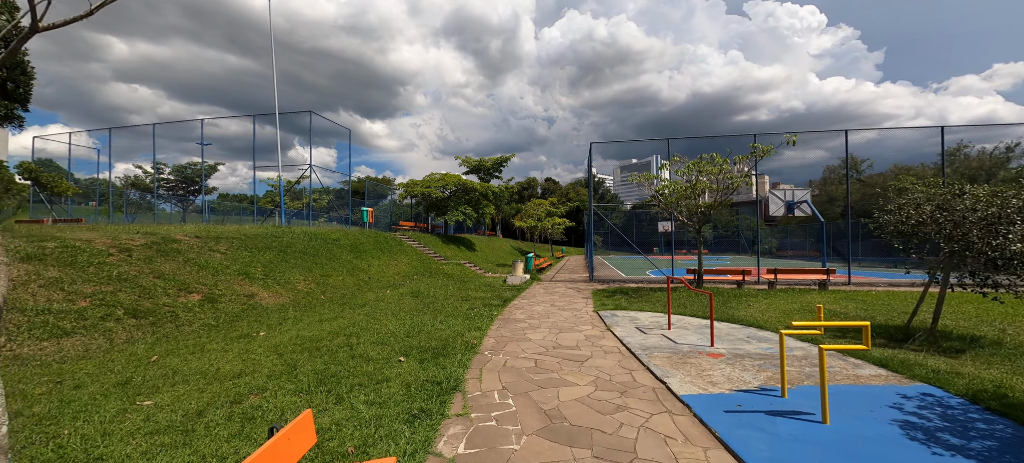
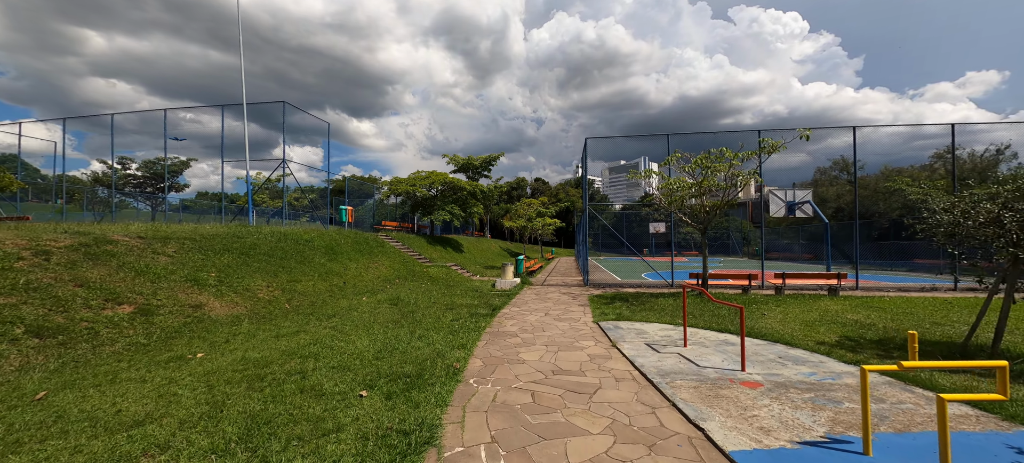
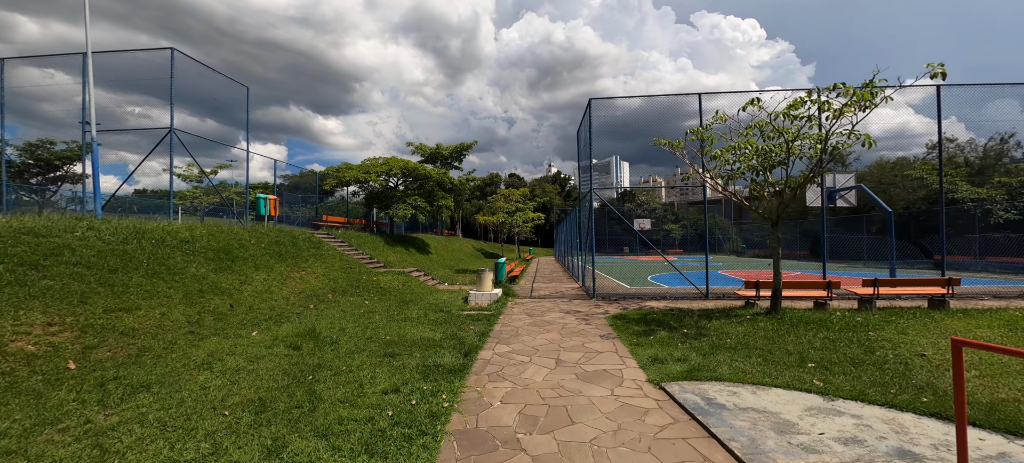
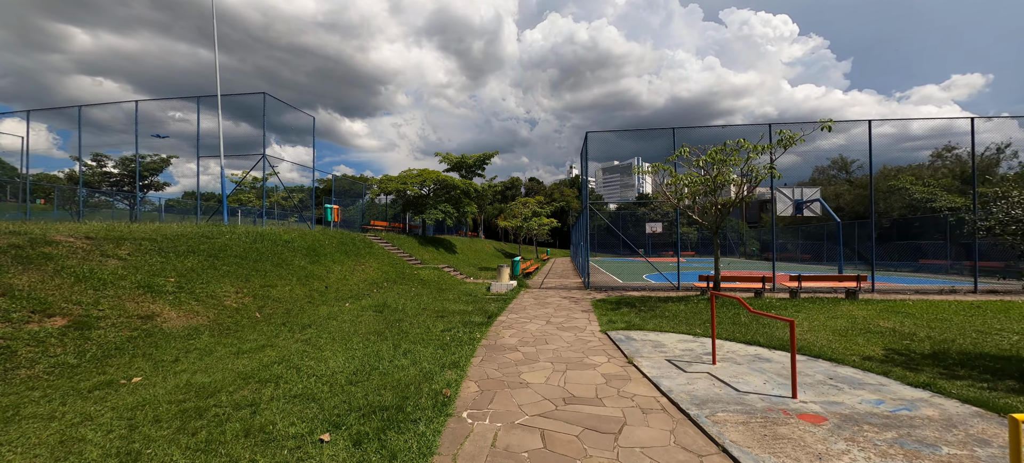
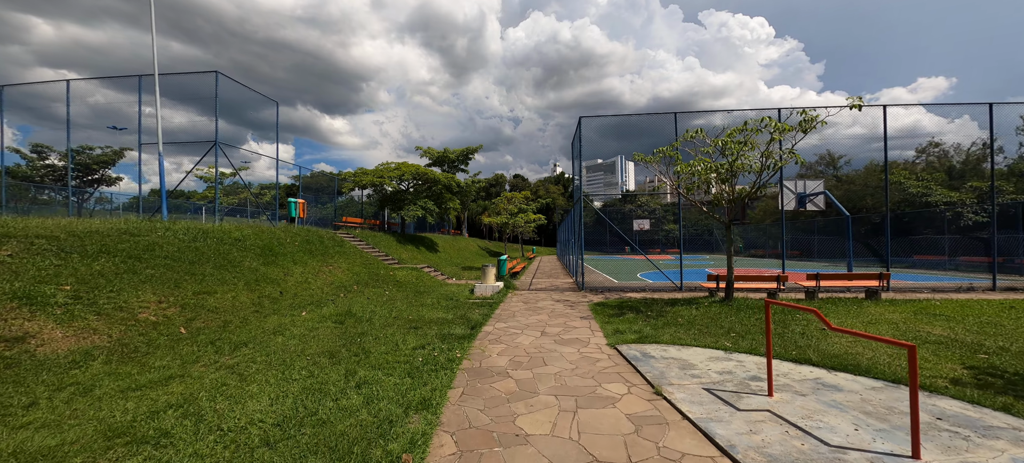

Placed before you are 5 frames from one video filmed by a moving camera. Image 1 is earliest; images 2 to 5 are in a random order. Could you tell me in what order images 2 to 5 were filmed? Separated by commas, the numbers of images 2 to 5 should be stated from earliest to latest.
2, 4, 5, 3
